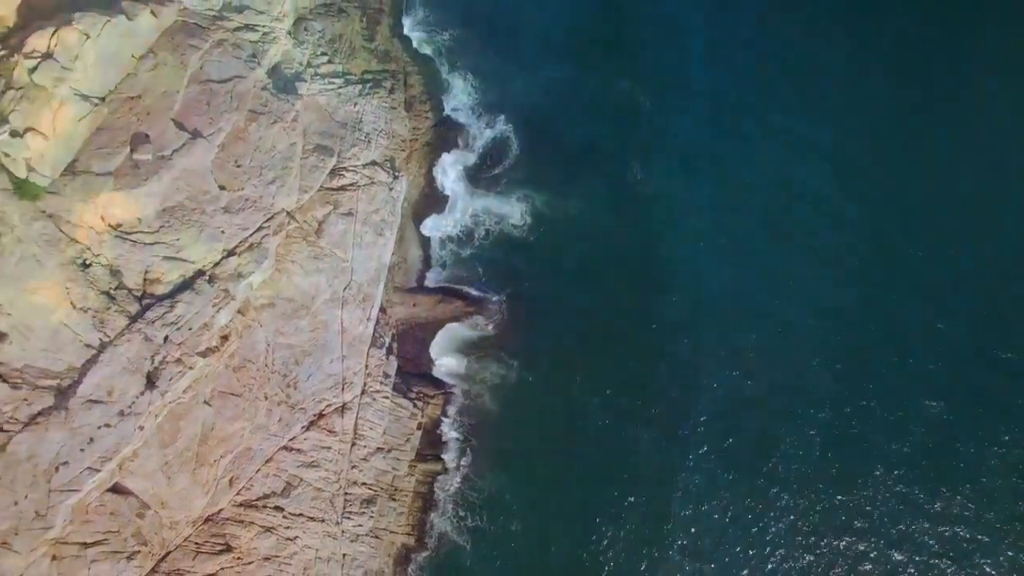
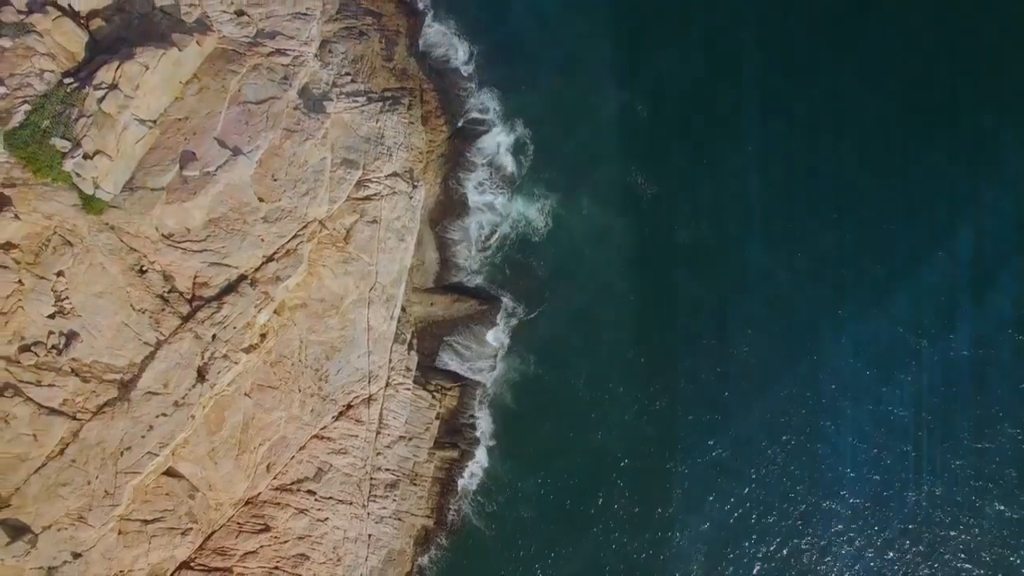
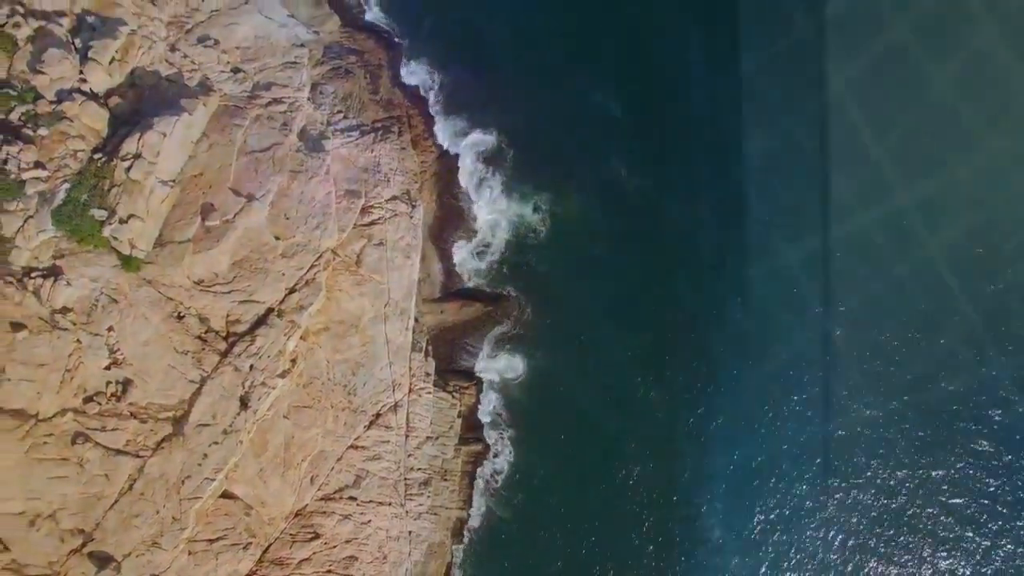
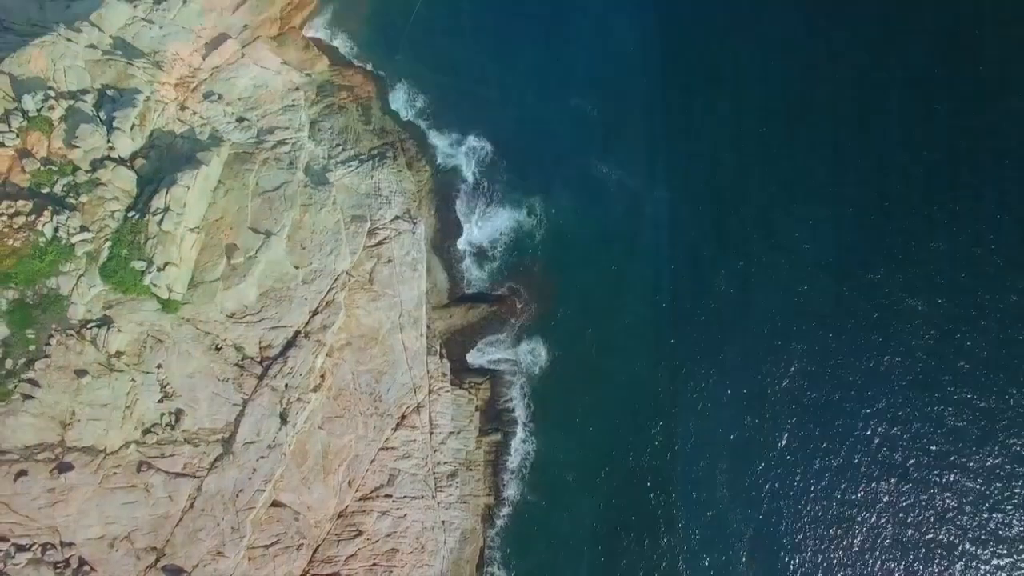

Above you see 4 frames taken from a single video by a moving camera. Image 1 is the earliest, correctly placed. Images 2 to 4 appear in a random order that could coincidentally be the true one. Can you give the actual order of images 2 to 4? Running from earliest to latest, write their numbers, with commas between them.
2, 3, 4
